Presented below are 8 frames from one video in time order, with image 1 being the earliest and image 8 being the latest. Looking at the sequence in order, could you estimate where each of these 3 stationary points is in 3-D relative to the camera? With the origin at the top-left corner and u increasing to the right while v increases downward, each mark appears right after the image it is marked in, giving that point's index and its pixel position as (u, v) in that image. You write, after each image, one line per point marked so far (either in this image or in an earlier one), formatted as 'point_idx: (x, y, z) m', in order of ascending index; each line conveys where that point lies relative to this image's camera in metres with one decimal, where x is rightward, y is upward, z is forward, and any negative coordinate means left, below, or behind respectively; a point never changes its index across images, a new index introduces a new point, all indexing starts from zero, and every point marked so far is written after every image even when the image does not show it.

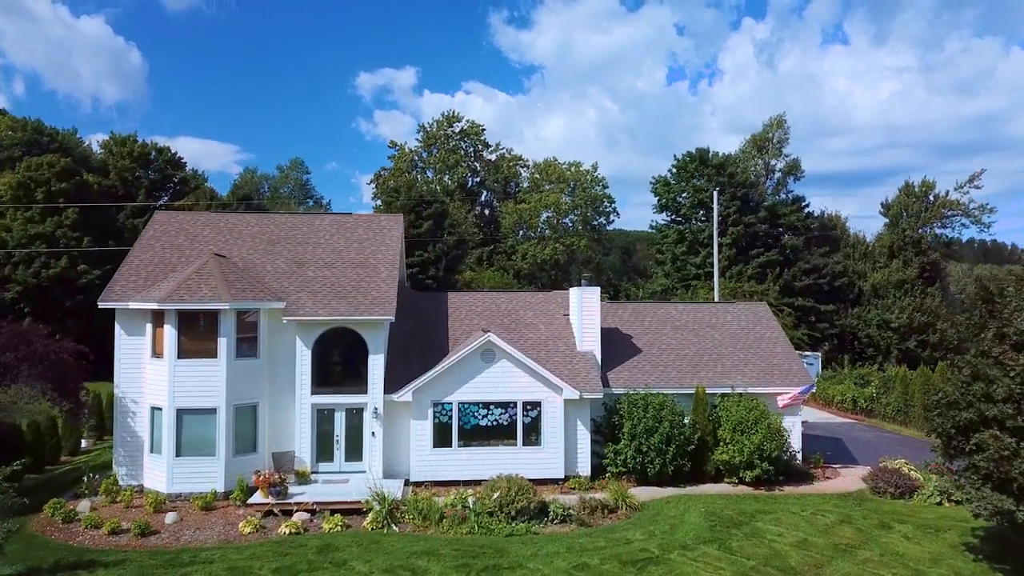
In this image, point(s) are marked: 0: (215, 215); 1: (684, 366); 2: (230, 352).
0: (-4.3, +1.0, +19.8) m
1: (+2.4, -1.1, +18.9) m
2: (-3.3, -0.8, +16.1) m
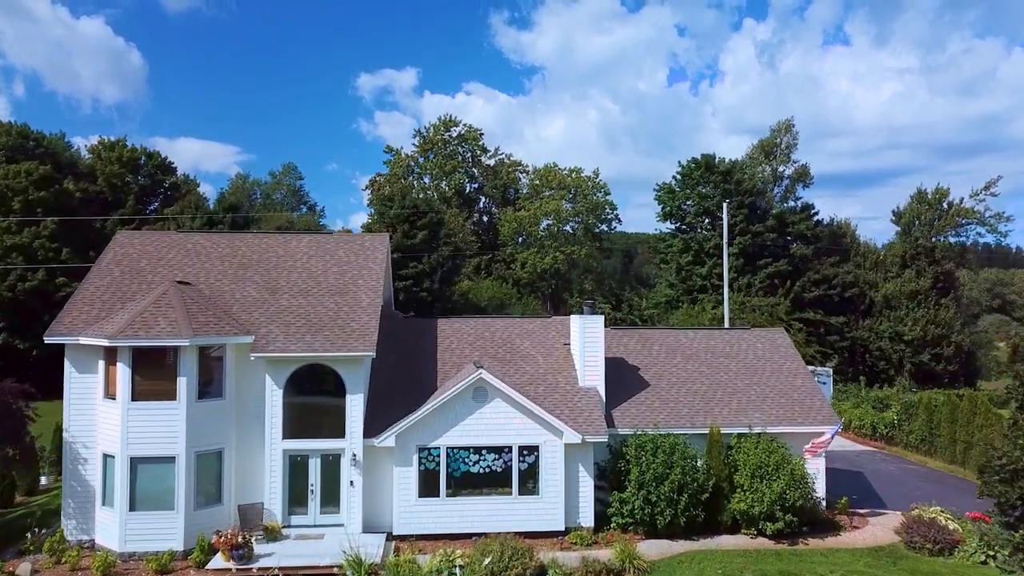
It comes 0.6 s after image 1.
0: (-4.4, +0.7, +18.1) m
1: (+2.3, -1.4, +17.2) m
2: (-3.4, -1.1, +14.4) m
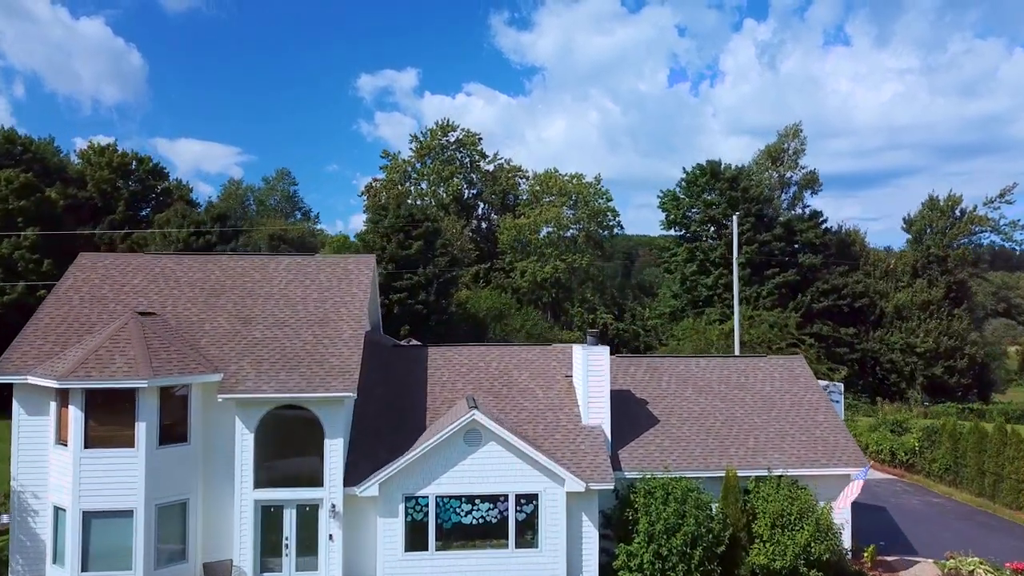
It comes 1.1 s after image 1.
0: (-4.4, +0.4, +16.7) m
1: (+2.3, -1.8, +15.8) m
2: (-3.4, -1.4, +12.9) m
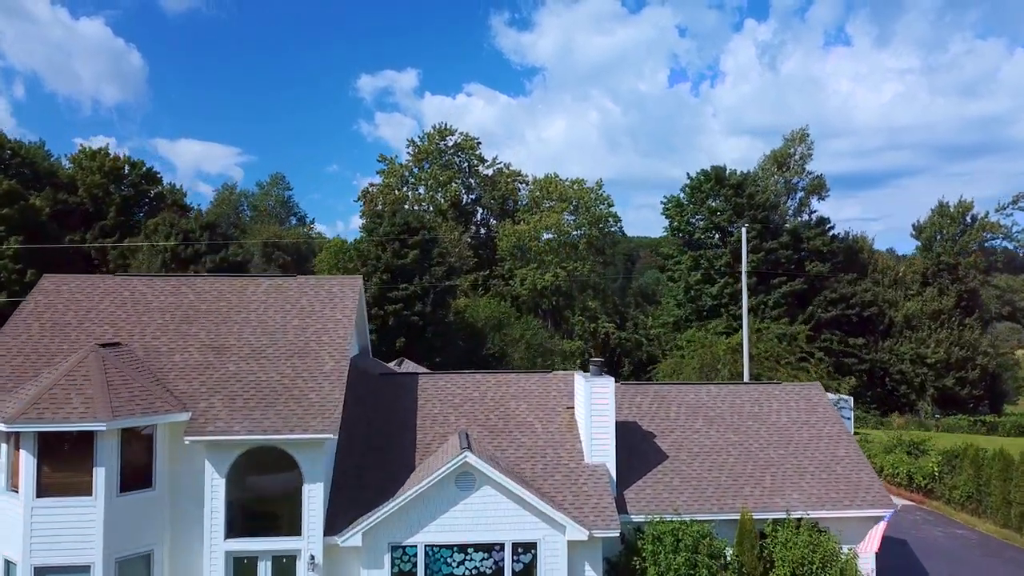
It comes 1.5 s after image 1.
0: (-4.4, +0.1, +15.5) m
1: (+2.2, -2.0, +14.6) m
2: (-3.5, -1.7, +11.7) m
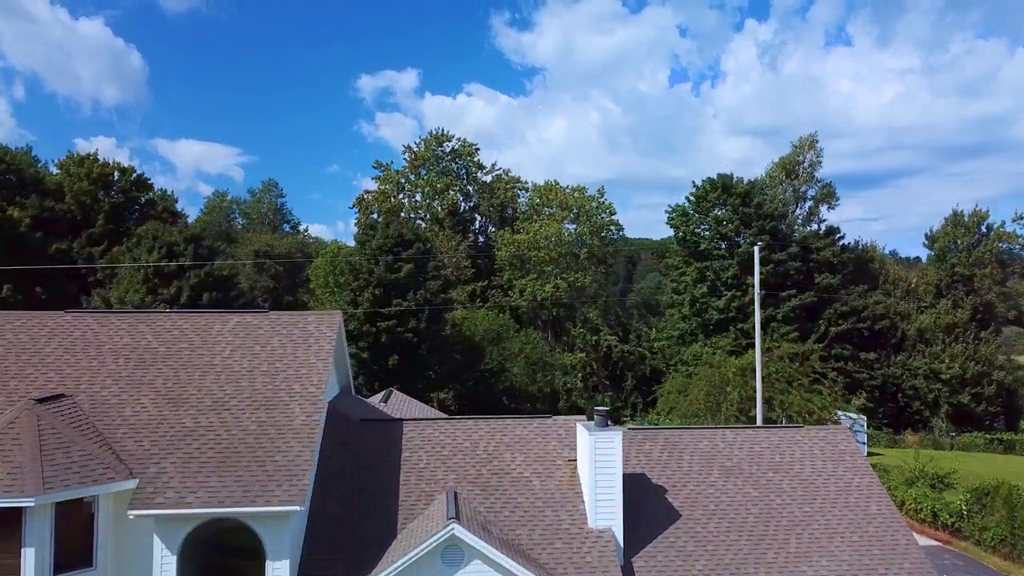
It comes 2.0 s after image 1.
0: (-4.5, -0.3, +13.9) m
1: (+2.2, -2.4, +13.0) m
2: (-3.5, -2.1, +10.2) m
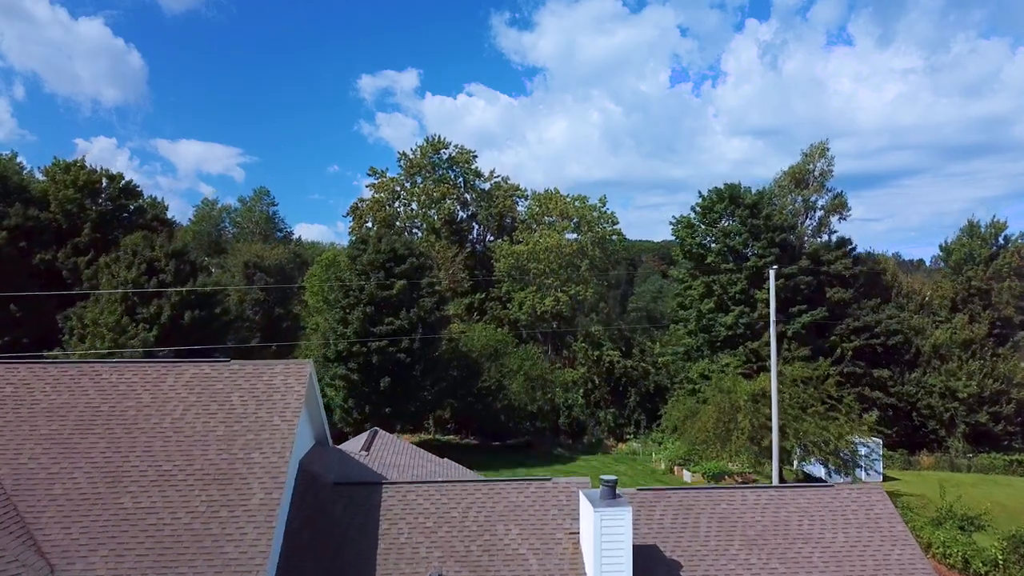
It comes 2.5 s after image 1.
0: (-4.6, -0.8, +12.2) m
1: (+2.1, -2.9, +11.3) m
2: (-3.6, -2.5, +8.5) m
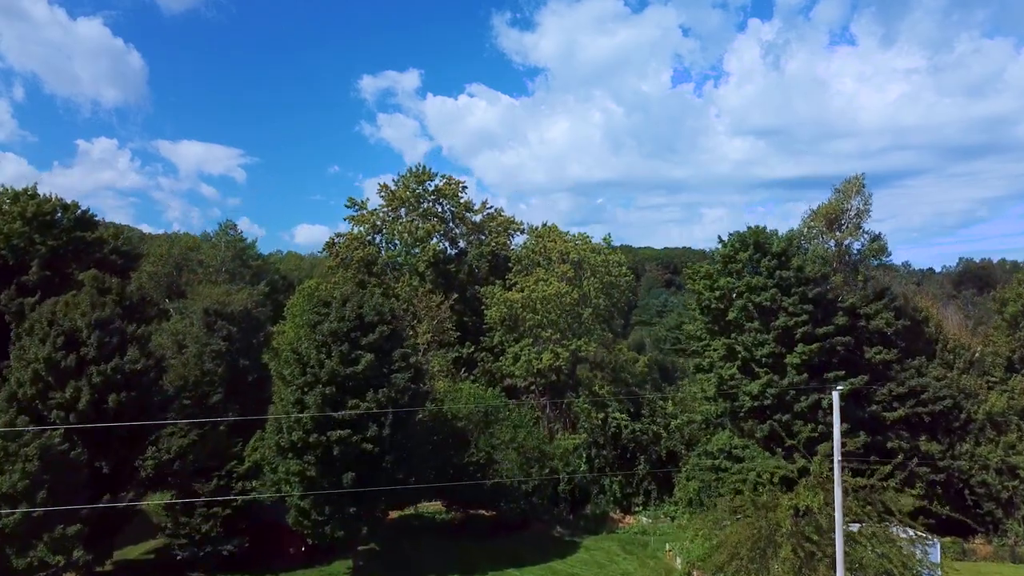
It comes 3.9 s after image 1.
0: (-4.8, -2.3, +6.9) m
1: (+1.9, -4.4, +6.0) m
2: (-3.8, -4.1, +3.1) m
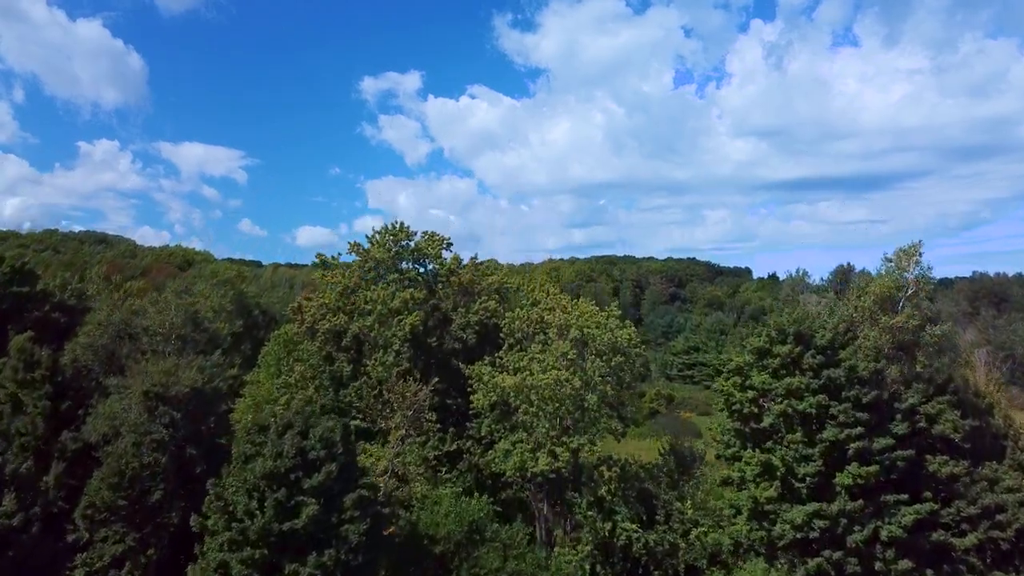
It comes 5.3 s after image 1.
0: (-5.1, -4.4, +0.7) m
1: (+1.6, -6.5, -0.2) m
2: (-4.1, -6.2, -3.1) m
